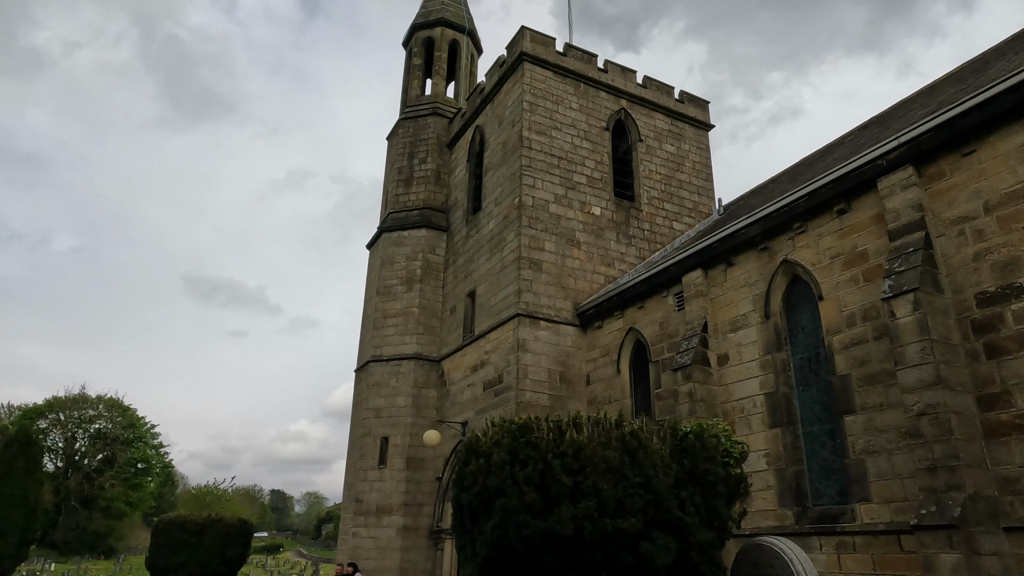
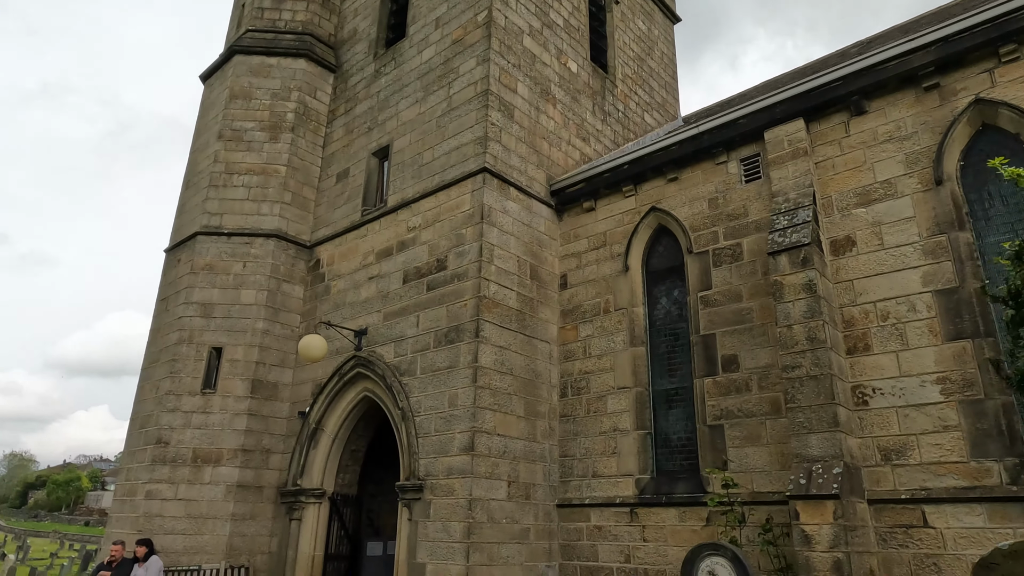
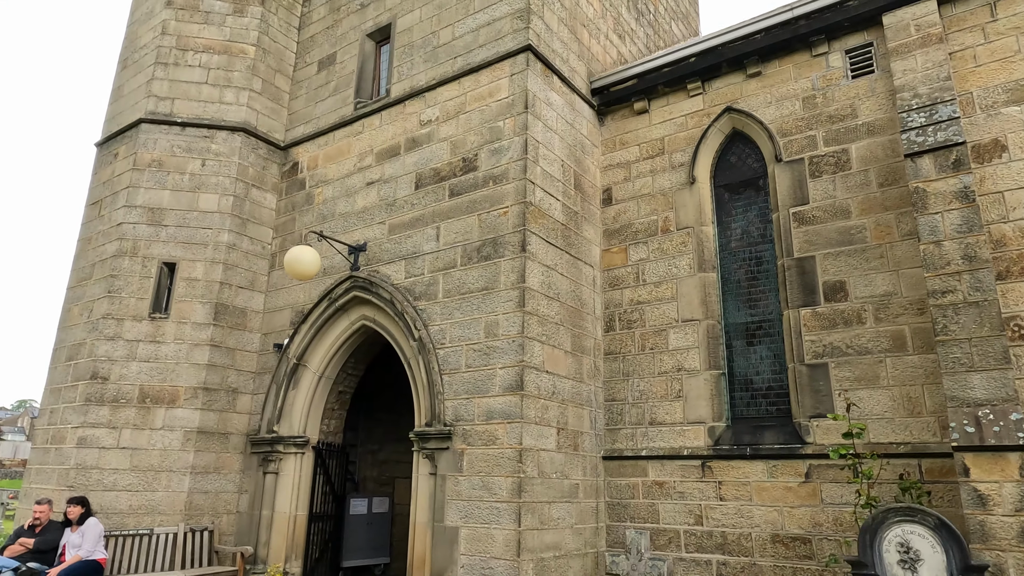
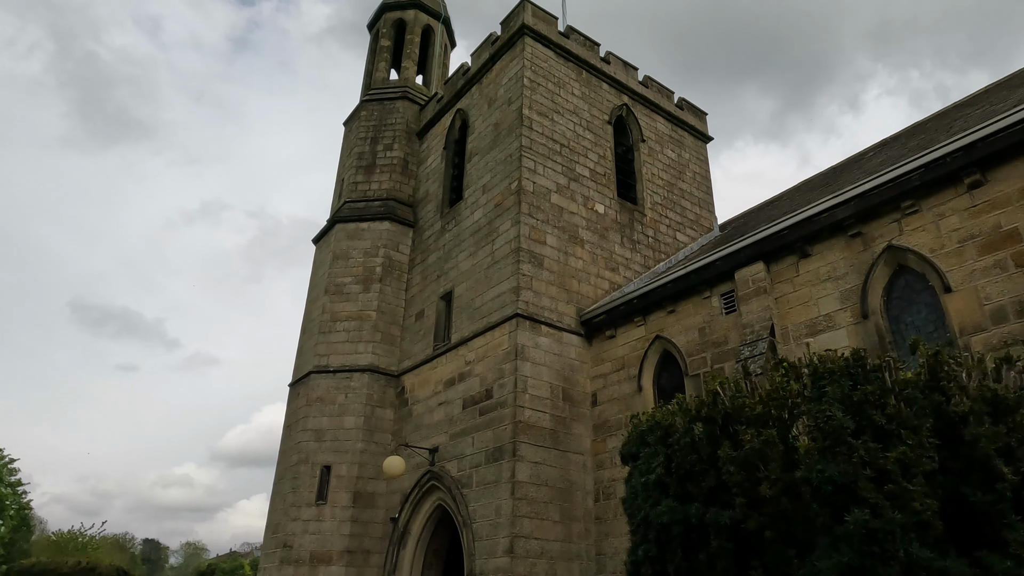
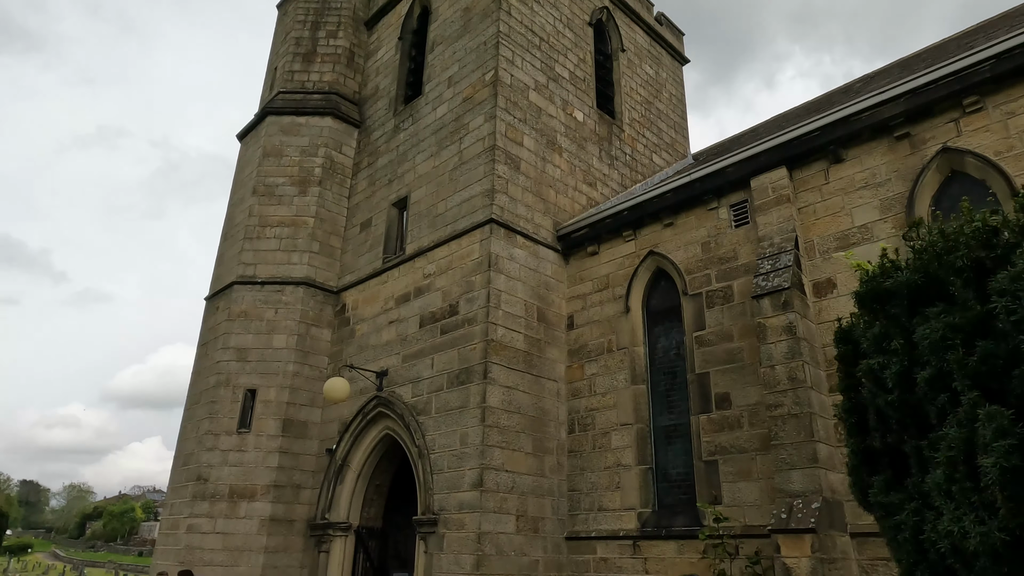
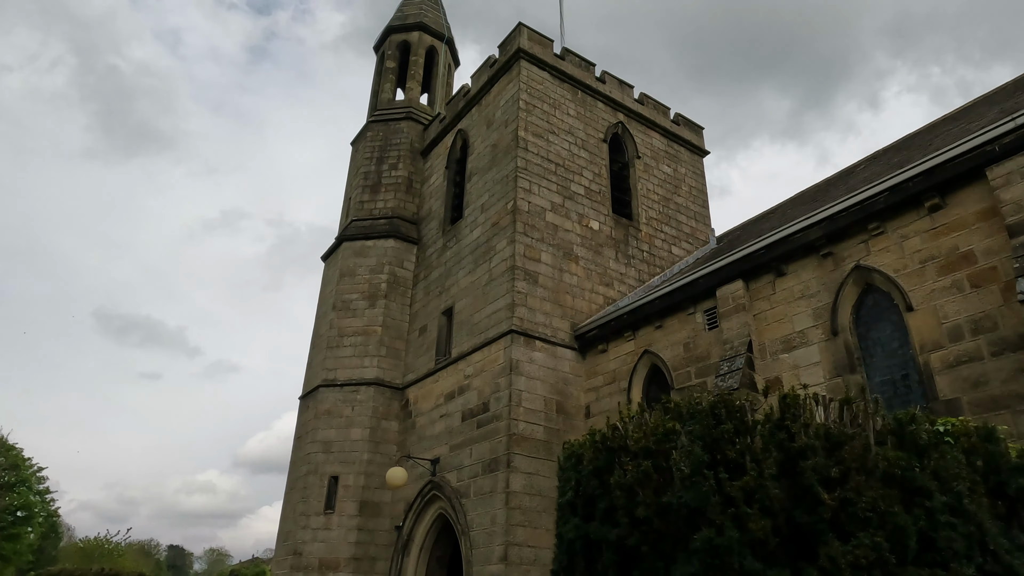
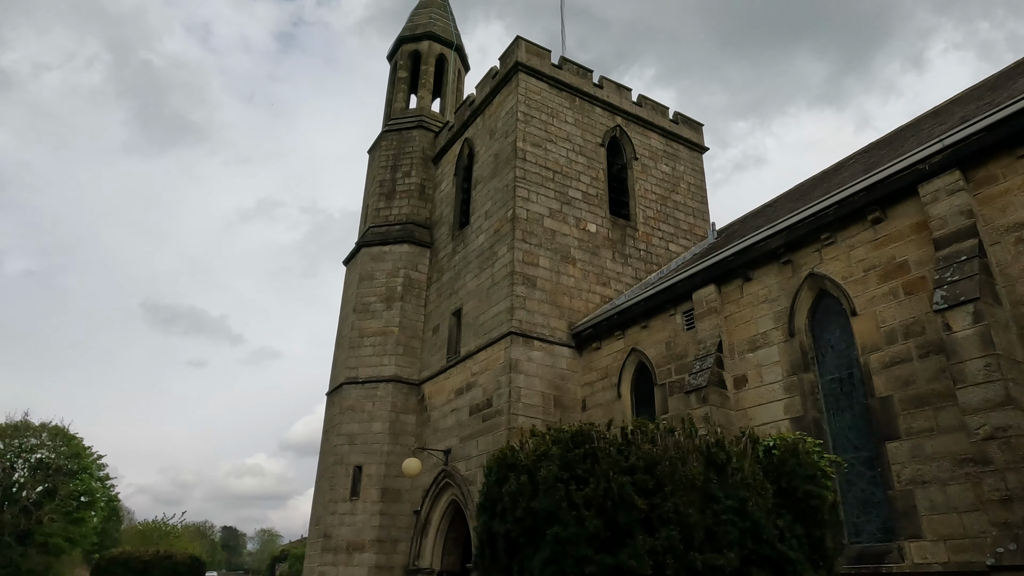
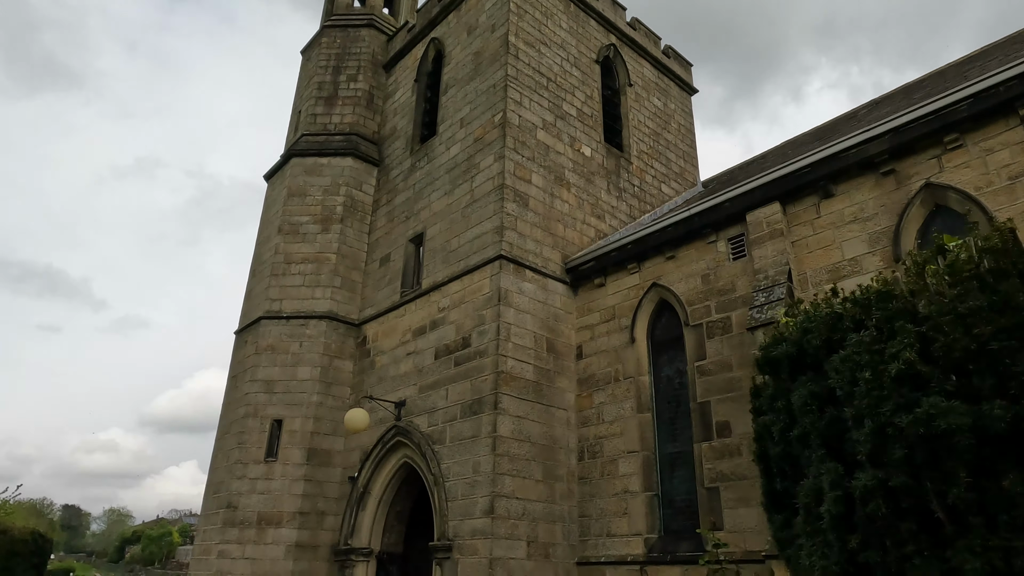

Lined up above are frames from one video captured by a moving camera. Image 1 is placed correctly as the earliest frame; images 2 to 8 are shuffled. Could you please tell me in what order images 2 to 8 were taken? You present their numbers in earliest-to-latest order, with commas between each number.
7, 6, 4, 8, 5, 2, 3
